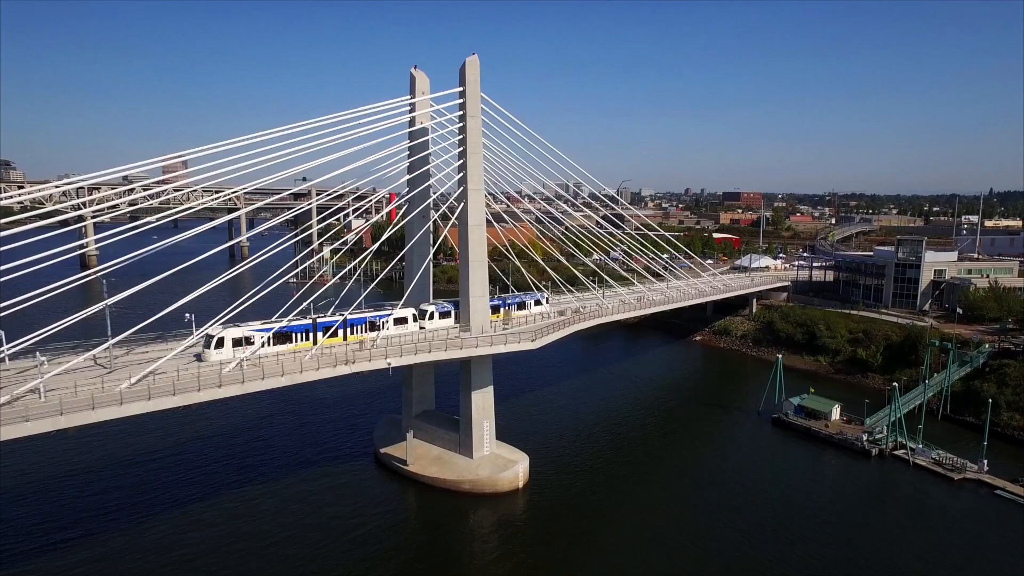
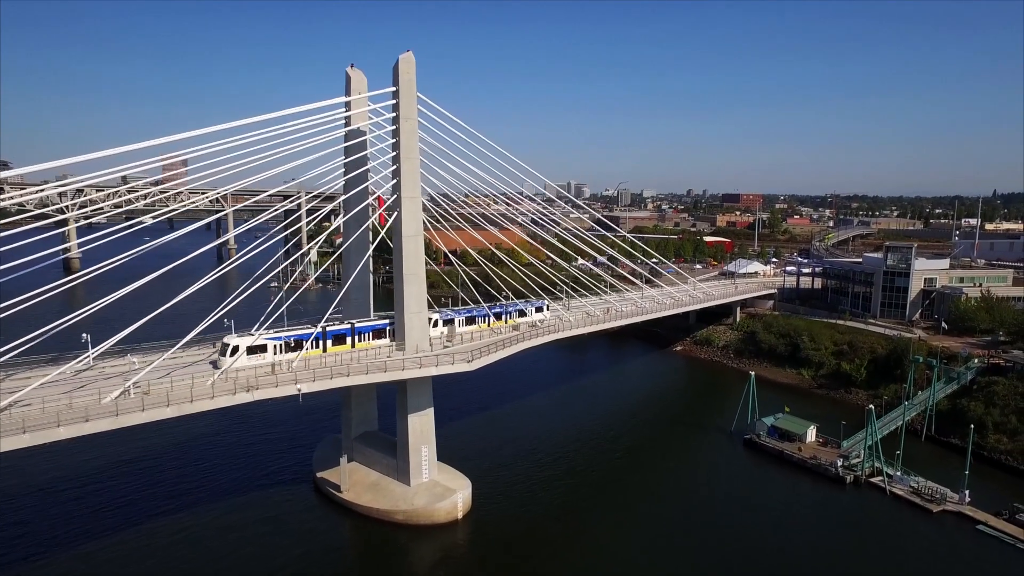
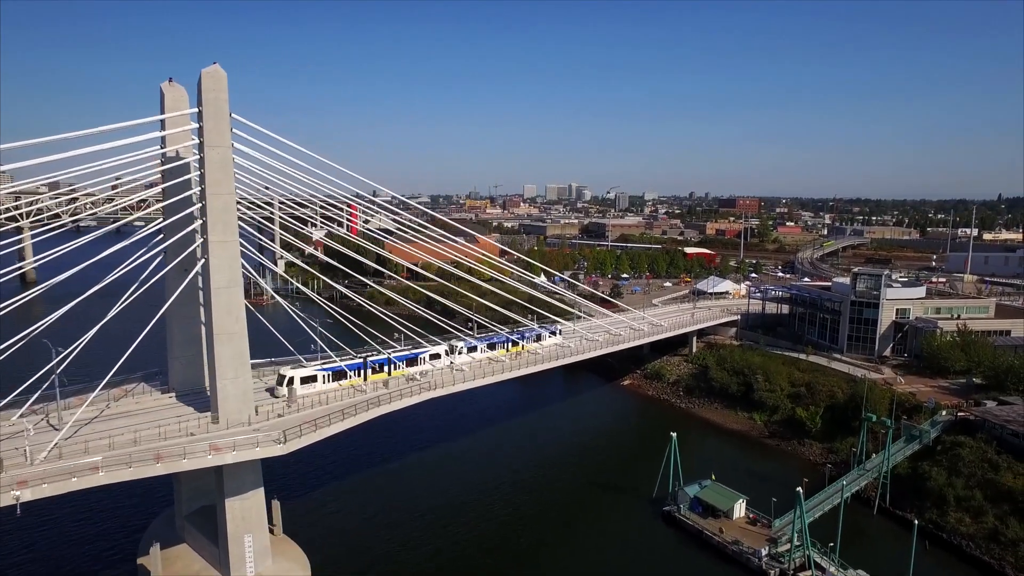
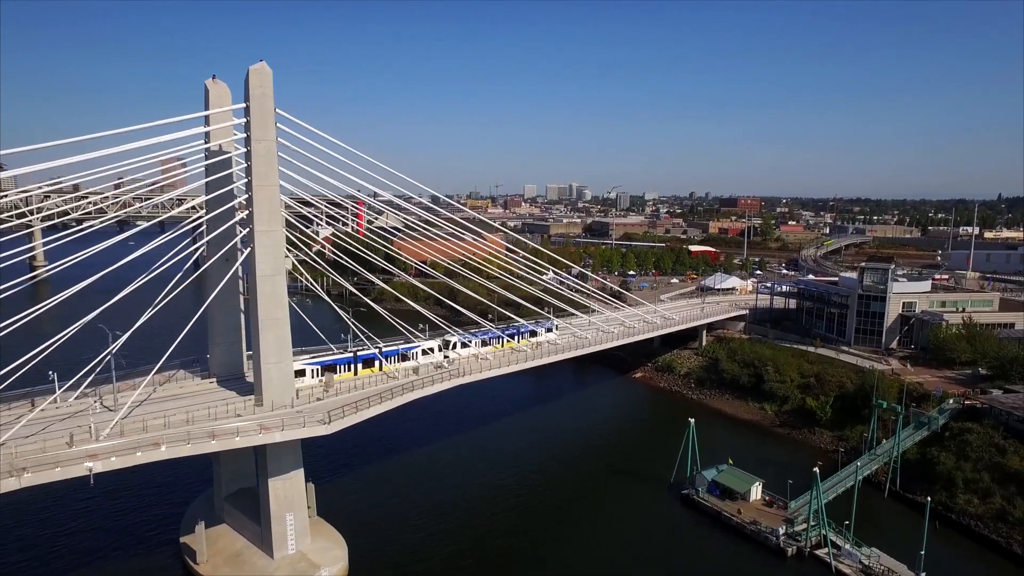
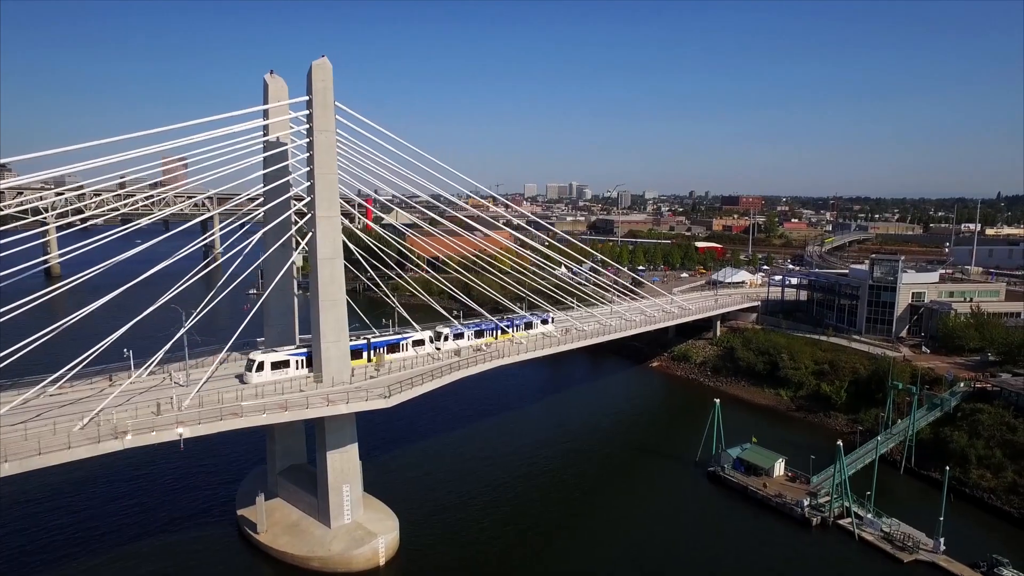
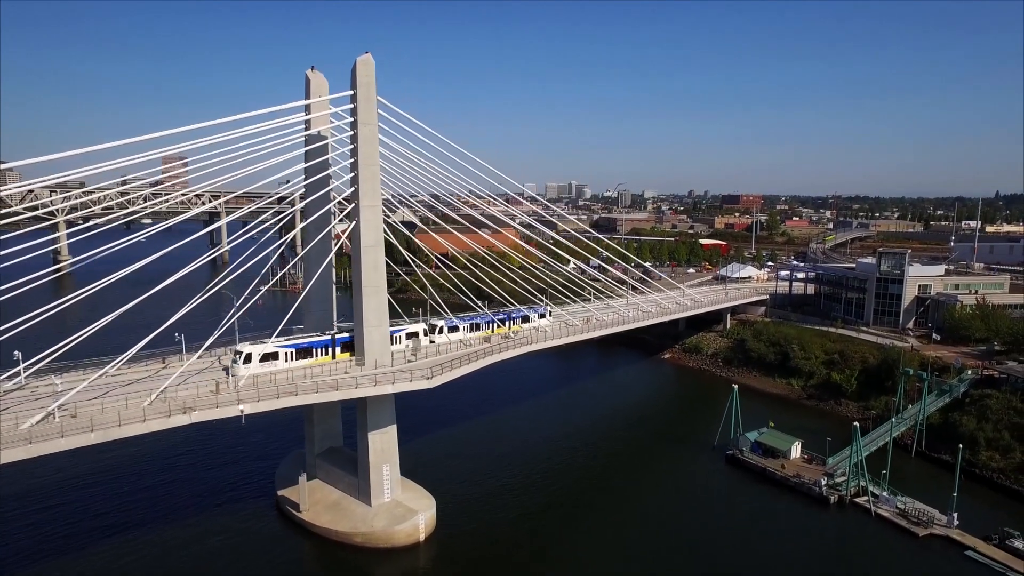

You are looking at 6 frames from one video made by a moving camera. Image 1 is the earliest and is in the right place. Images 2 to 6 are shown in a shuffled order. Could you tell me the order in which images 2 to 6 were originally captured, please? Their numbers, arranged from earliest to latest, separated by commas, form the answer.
2, 6, 5, 4, 3
